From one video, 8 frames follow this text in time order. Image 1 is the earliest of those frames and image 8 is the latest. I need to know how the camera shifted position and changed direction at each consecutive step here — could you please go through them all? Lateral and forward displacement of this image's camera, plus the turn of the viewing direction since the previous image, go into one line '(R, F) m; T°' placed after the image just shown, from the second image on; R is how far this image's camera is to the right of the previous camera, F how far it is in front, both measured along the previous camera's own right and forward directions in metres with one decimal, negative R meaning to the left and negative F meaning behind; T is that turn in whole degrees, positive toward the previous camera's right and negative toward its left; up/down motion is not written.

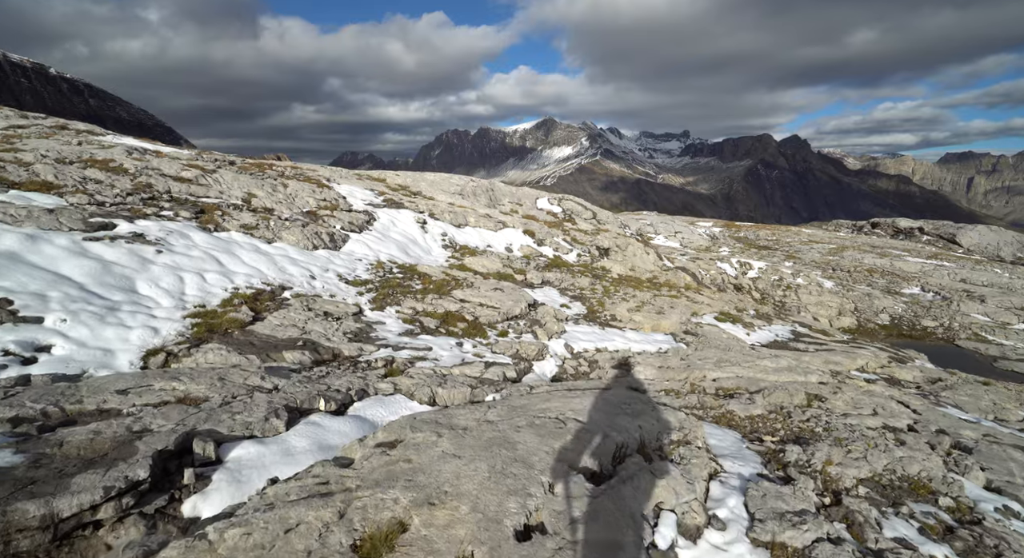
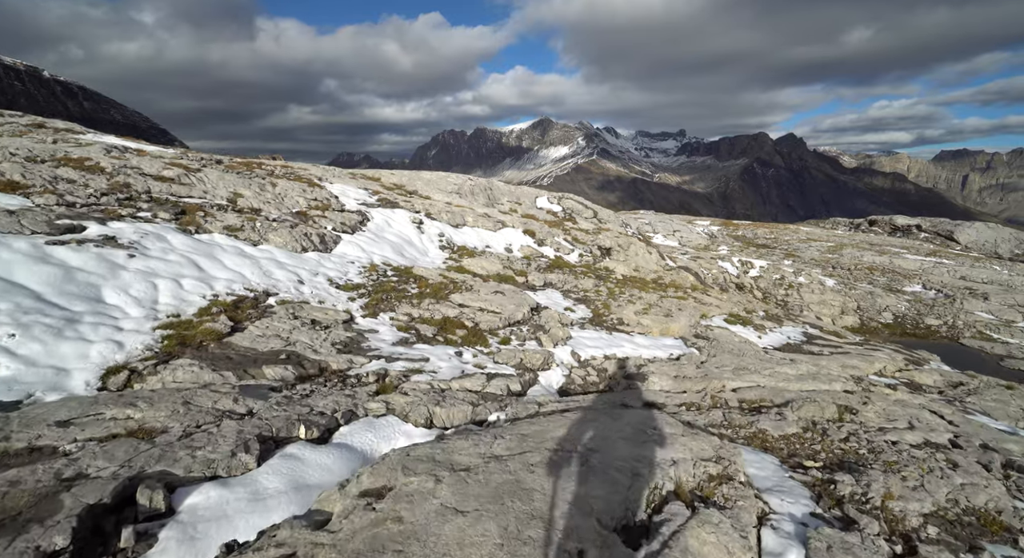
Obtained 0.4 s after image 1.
(-0.3, +1.8) m; 0°
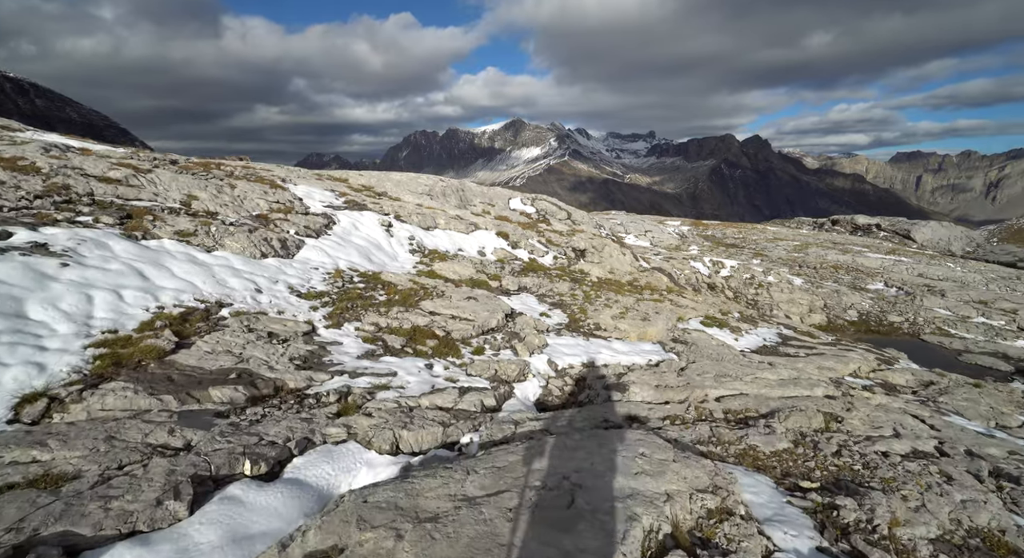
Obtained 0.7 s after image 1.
(0.0, +1.3) m; +3°
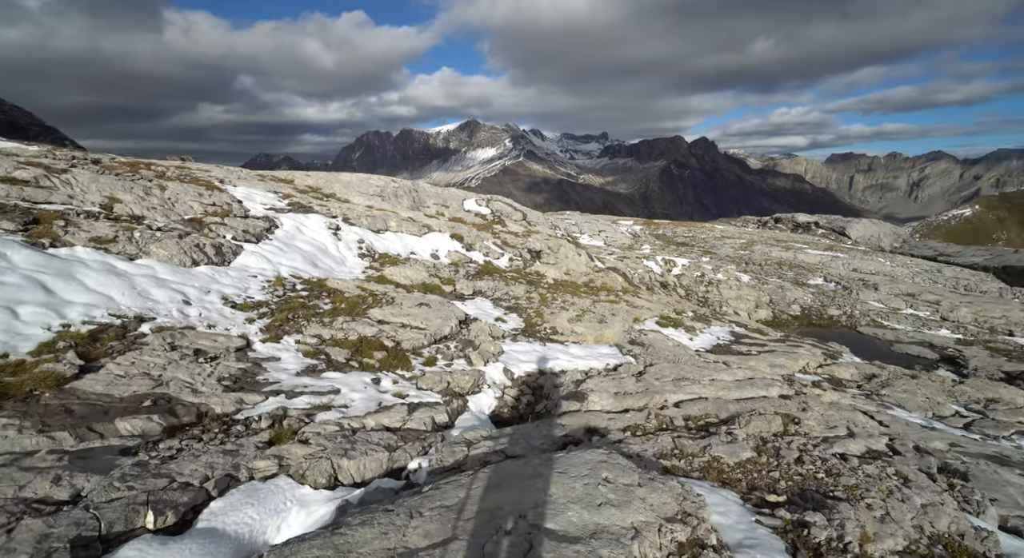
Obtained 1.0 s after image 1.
(+0.2, +1.1) m; +5°
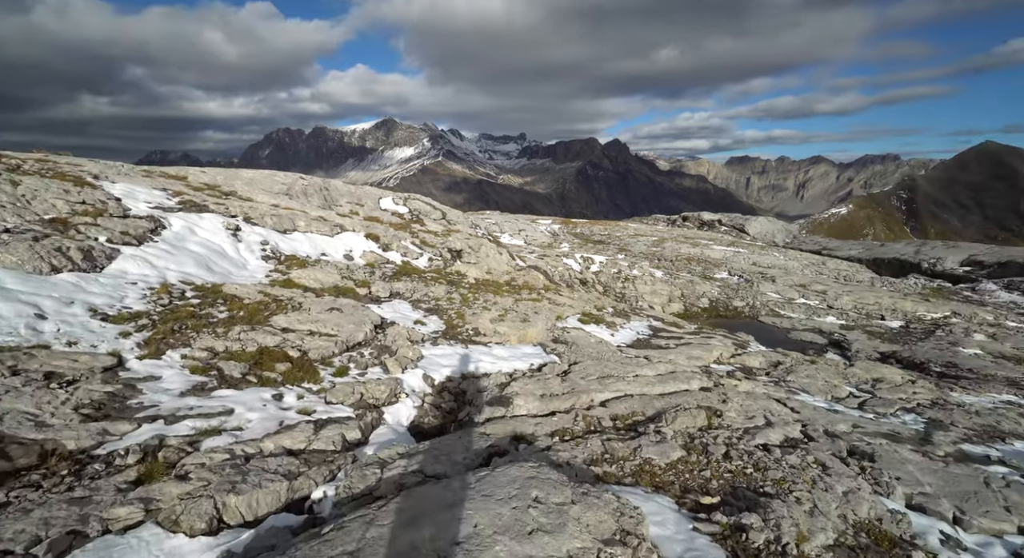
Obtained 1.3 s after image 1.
(+0.2, +1.2) m; +9°
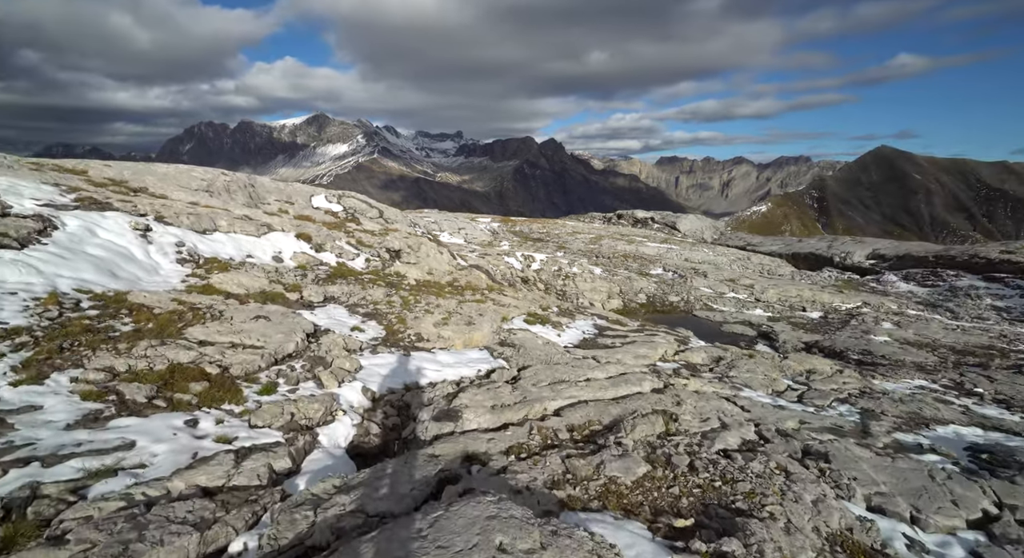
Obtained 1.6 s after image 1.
(-0.2, +1.4) m; +7°
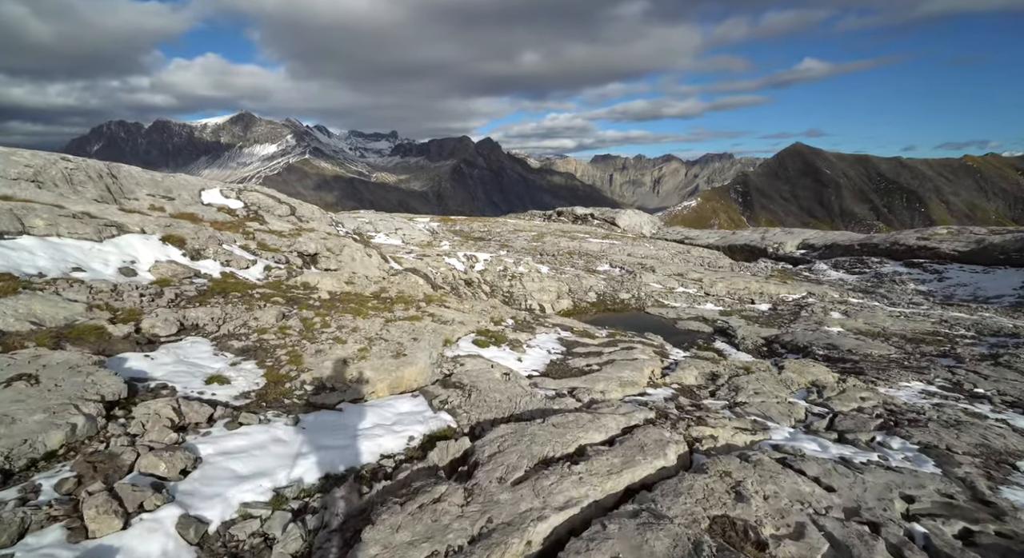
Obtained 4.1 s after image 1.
(-0.1, +9.1) m; +7°
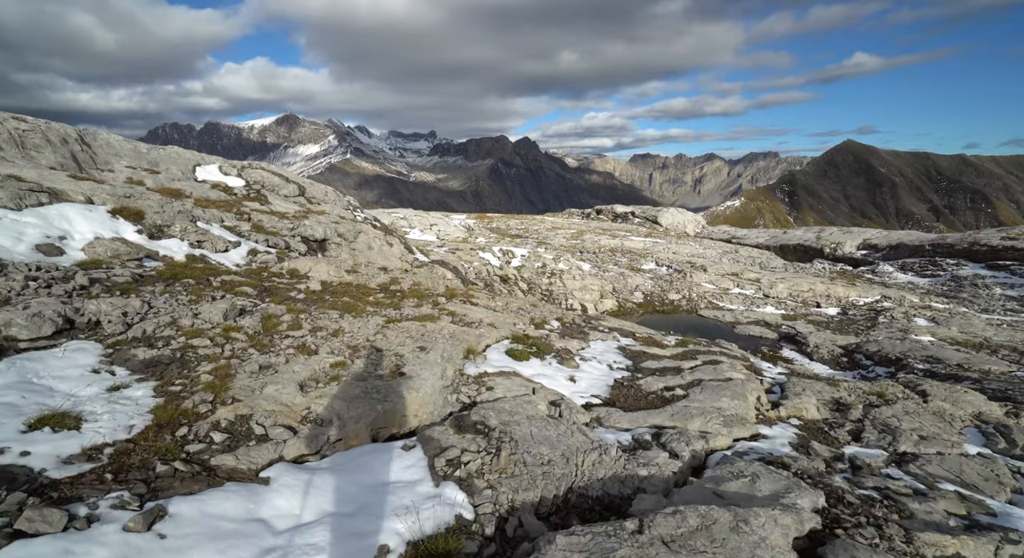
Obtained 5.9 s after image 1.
(-0.6, +8.6) m; -4°
